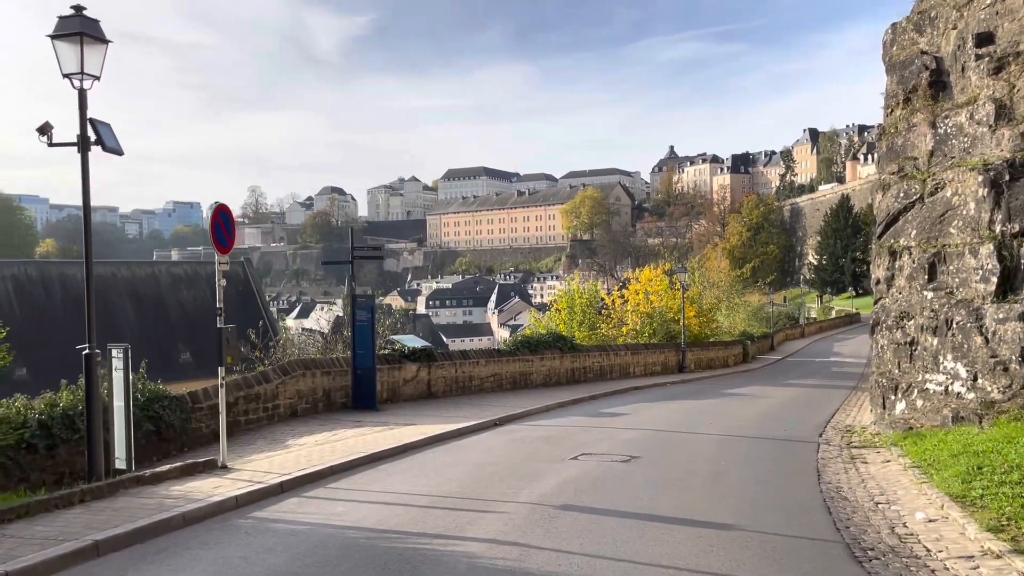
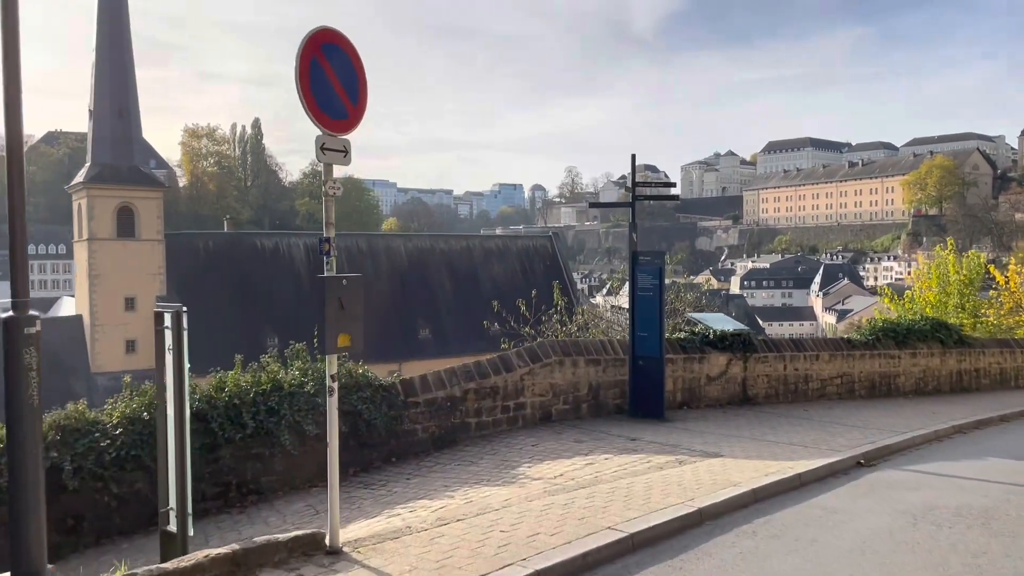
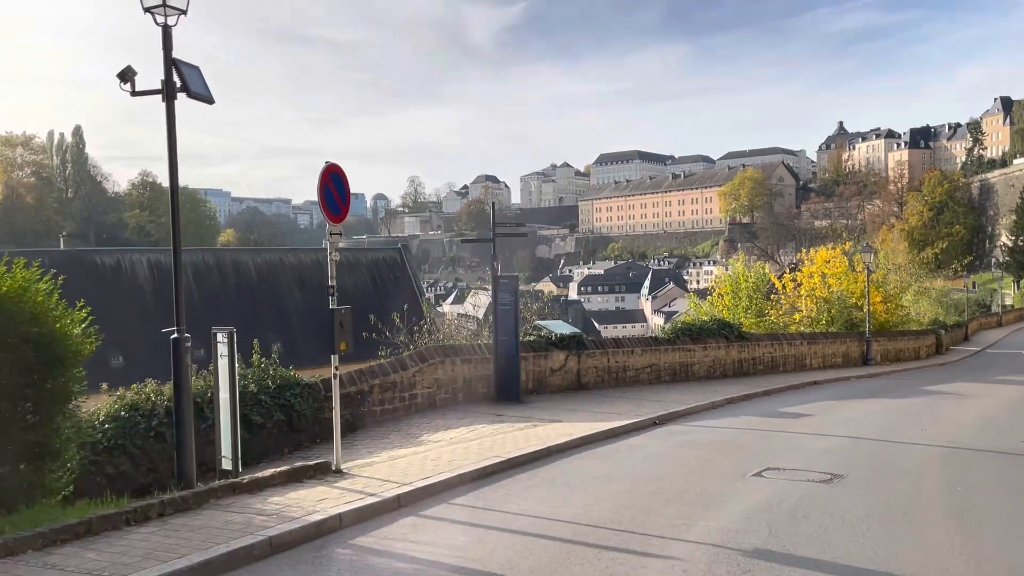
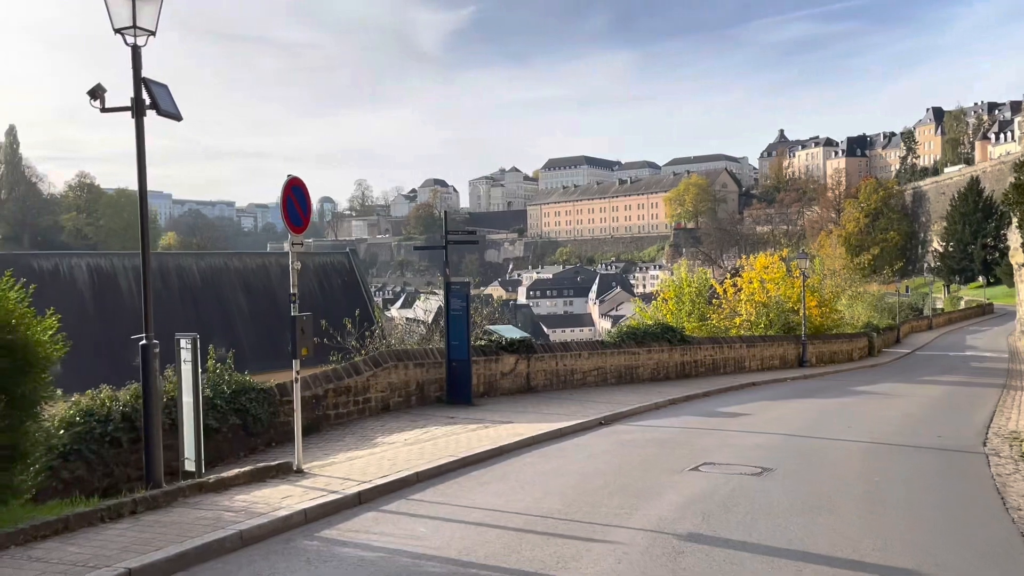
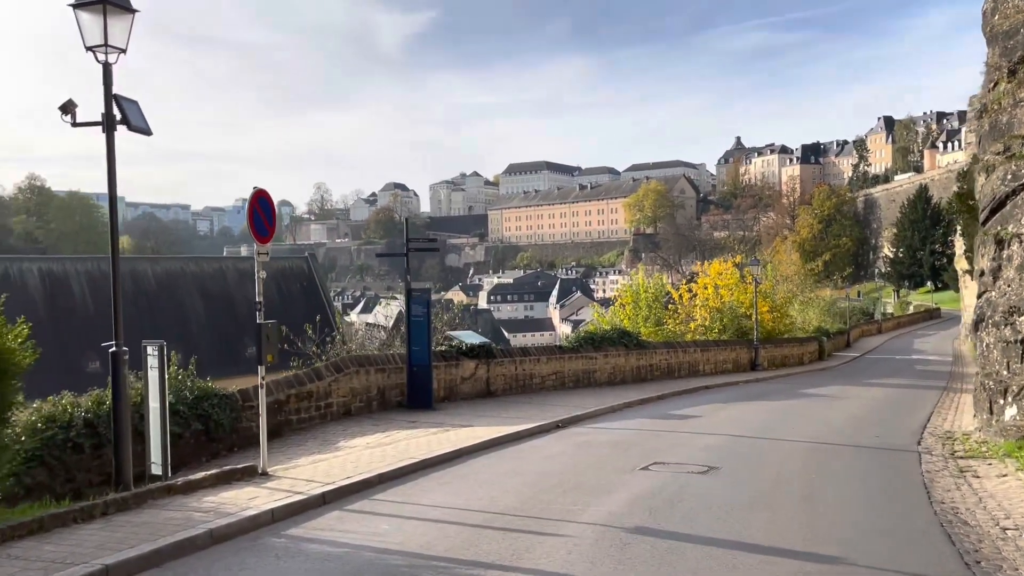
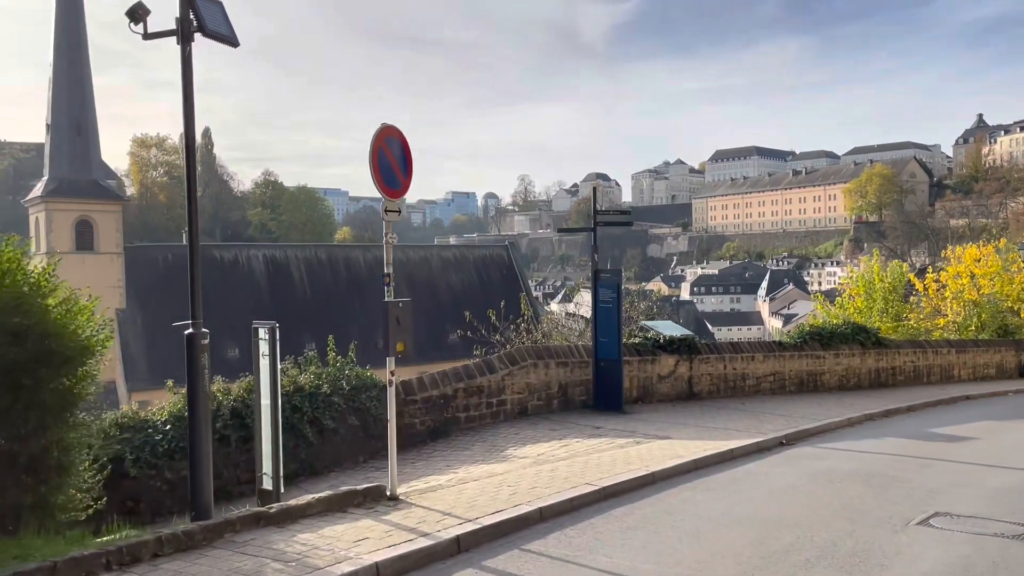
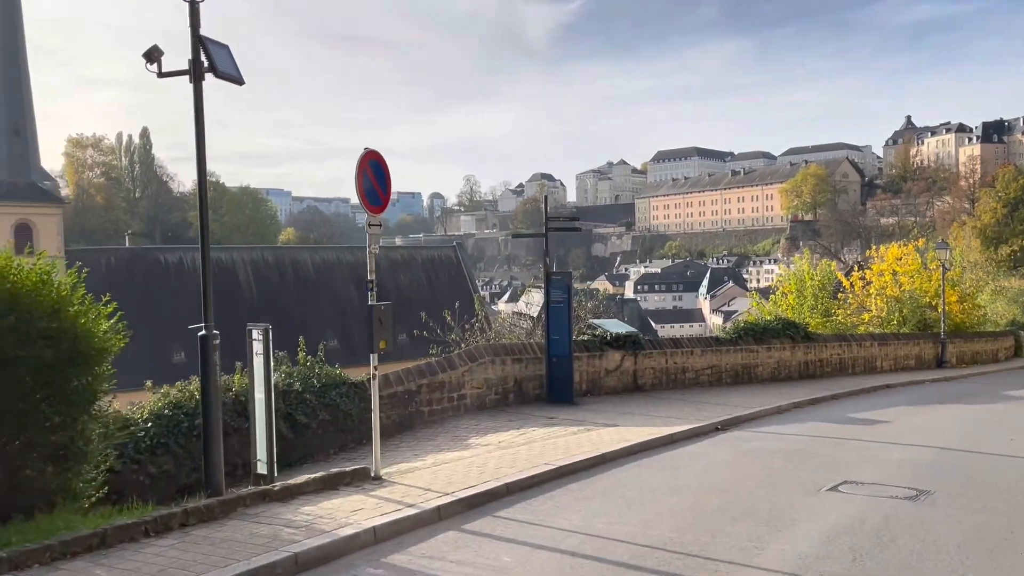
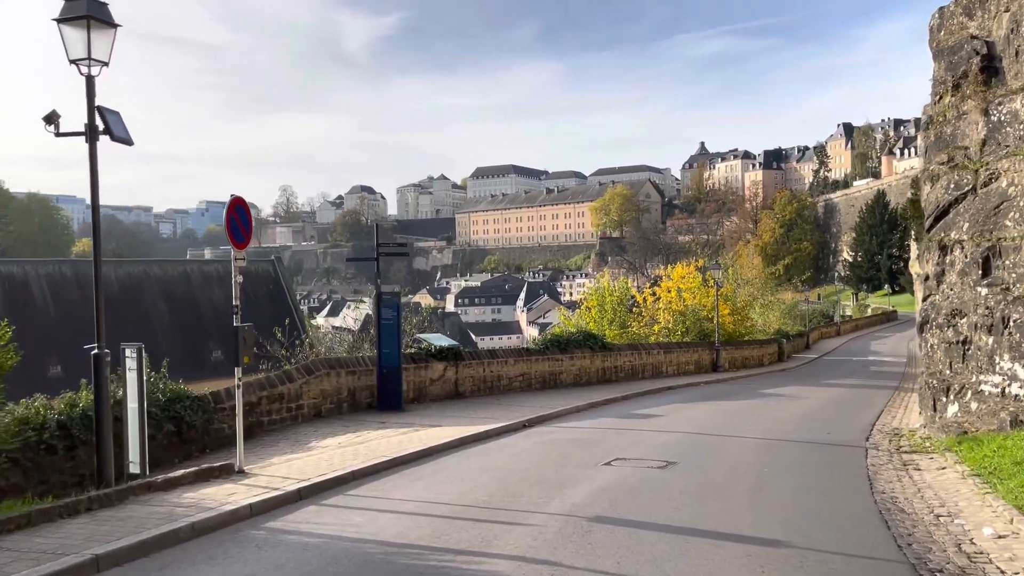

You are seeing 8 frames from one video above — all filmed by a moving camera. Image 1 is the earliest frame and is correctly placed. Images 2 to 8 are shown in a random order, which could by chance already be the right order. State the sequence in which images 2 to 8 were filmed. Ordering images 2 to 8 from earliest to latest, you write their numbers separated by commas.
8, 5, 4, 3, 7, 6, 2
